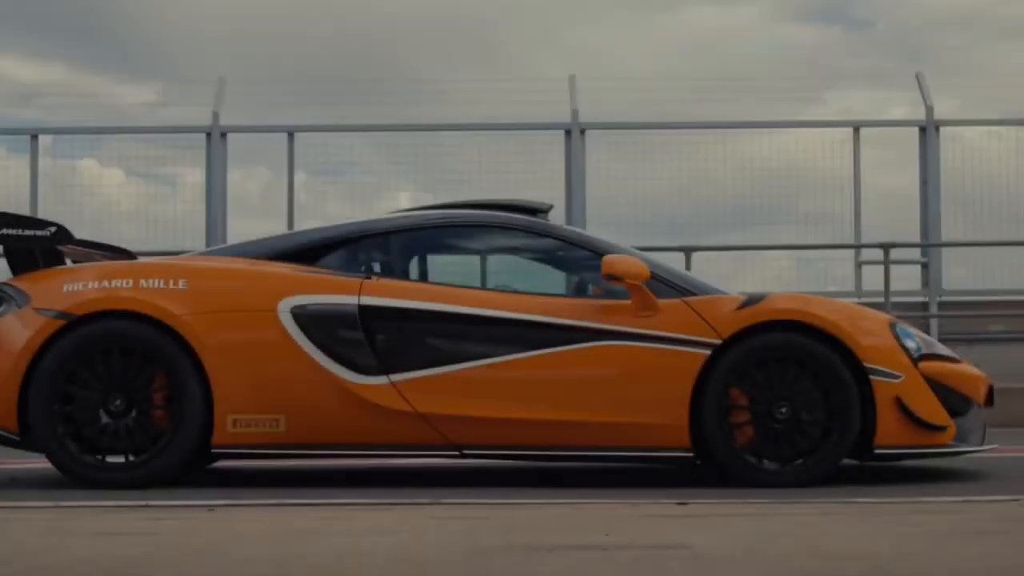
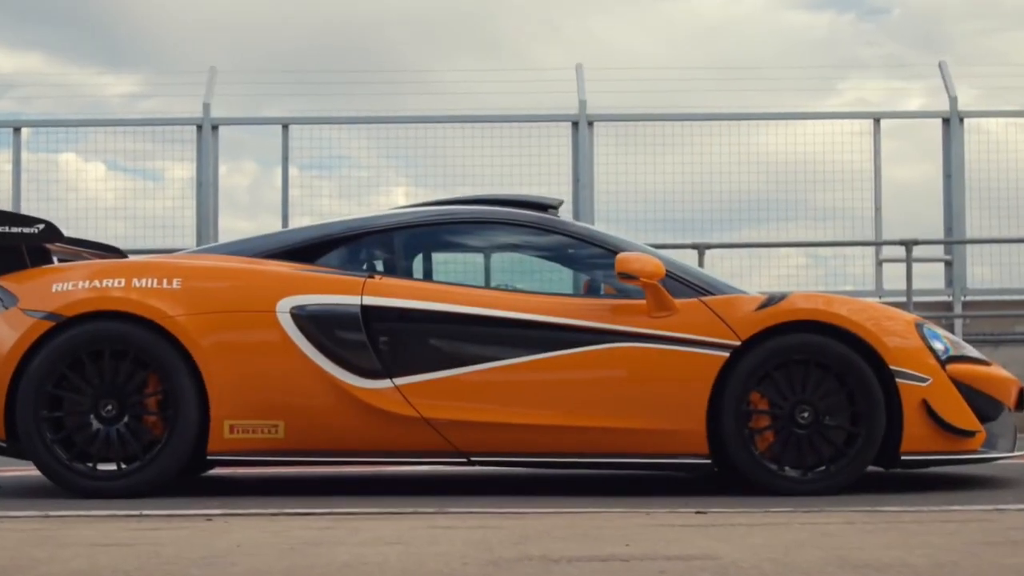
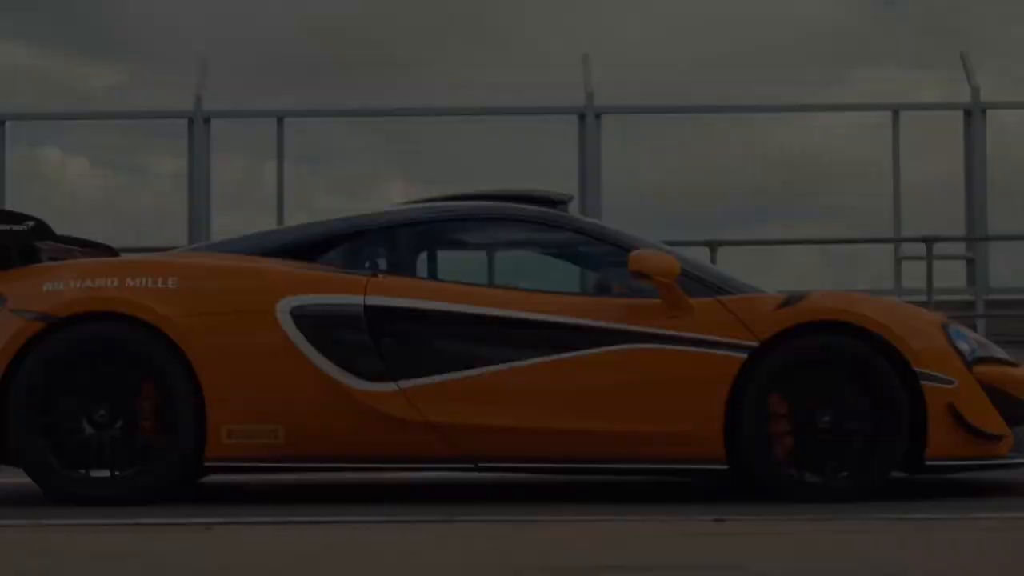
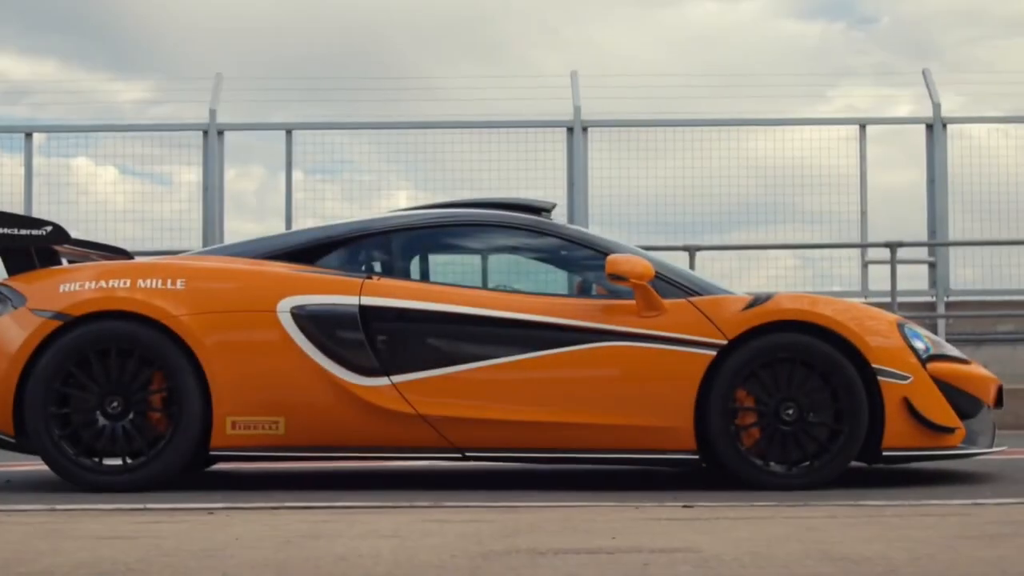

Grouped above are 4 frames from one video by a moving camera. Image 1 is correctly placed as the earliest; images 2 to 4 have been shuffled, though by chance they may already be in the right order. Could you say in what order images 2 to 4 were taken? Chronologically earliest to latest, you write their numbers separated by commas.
4, 2, 3
